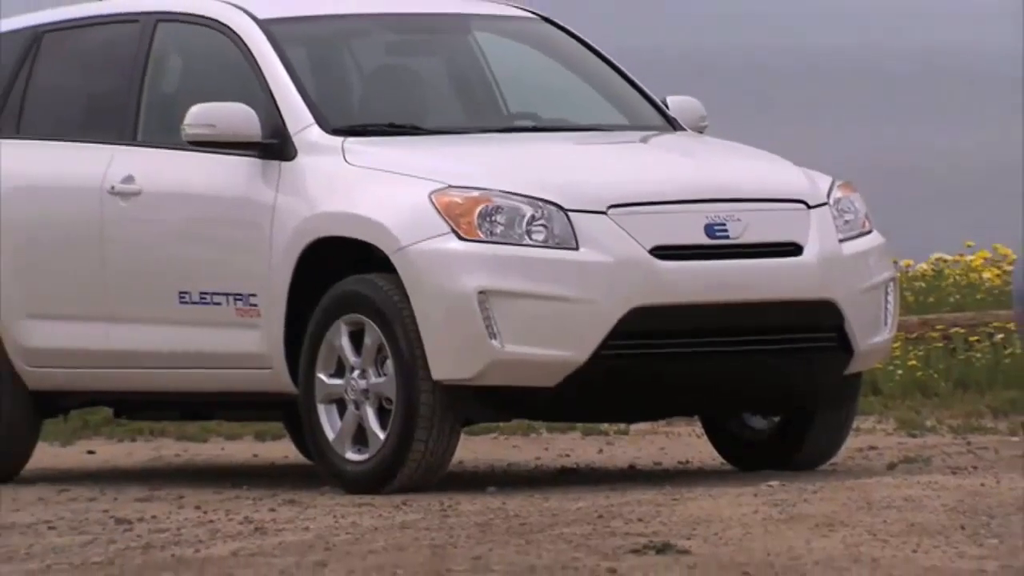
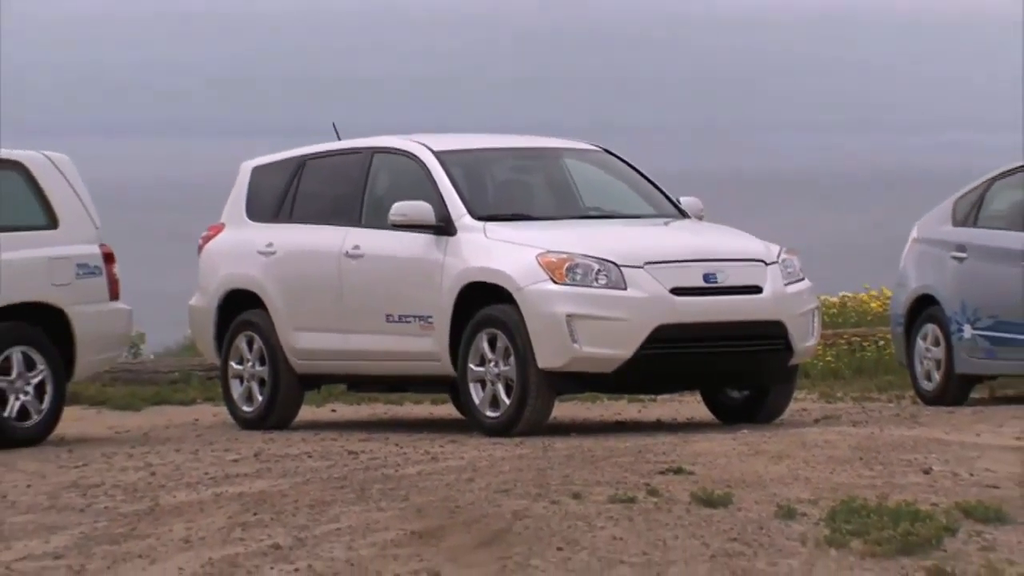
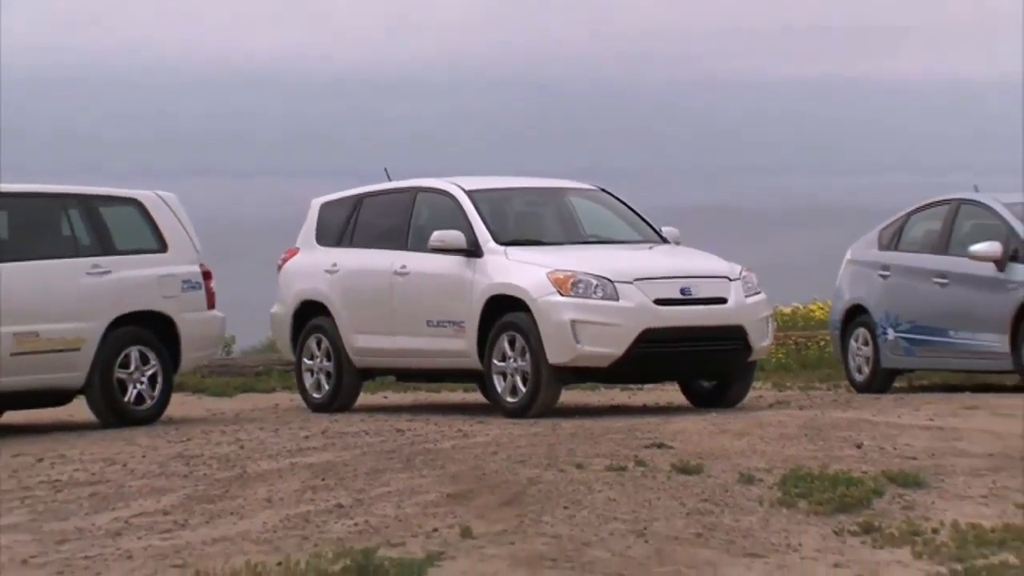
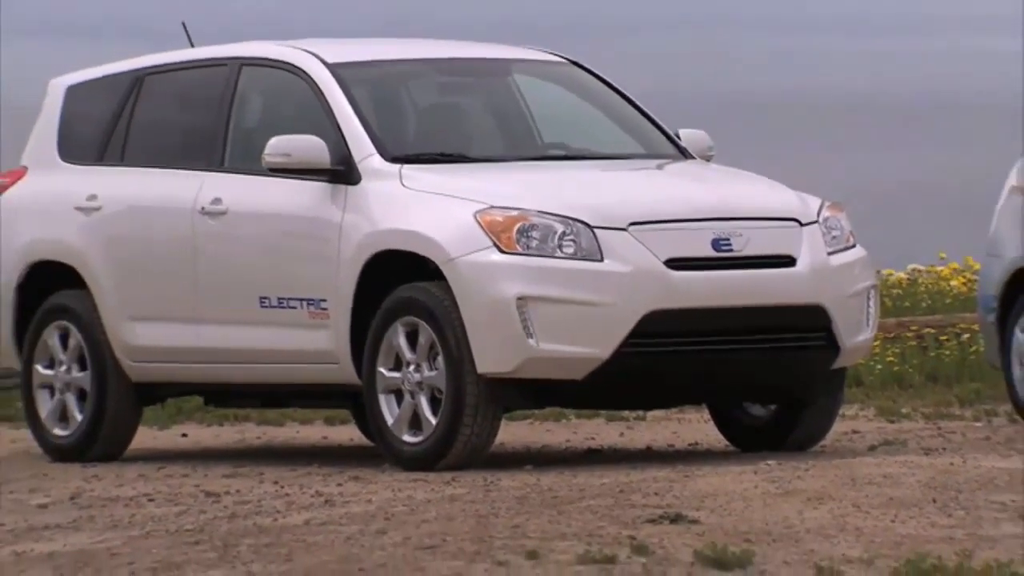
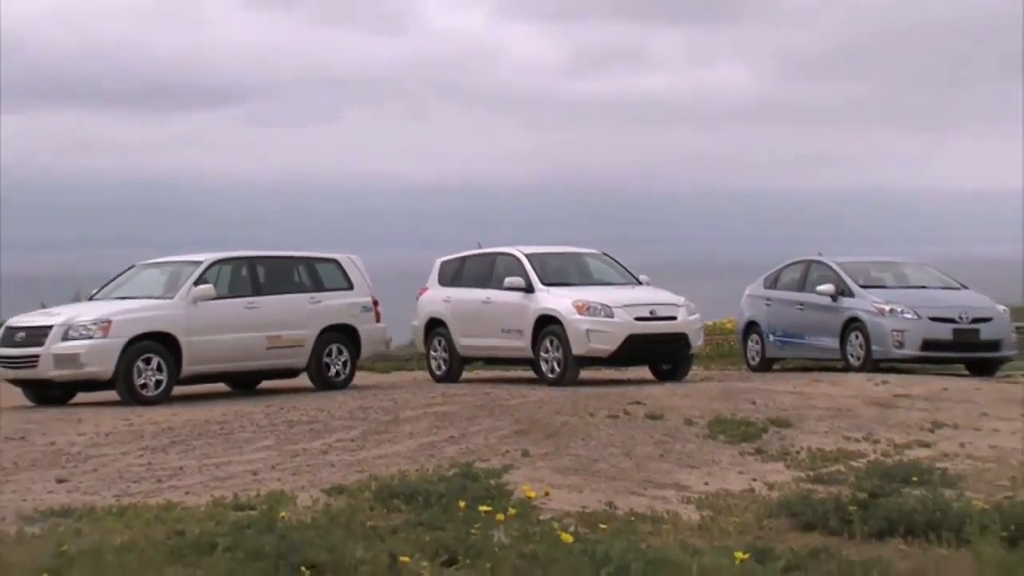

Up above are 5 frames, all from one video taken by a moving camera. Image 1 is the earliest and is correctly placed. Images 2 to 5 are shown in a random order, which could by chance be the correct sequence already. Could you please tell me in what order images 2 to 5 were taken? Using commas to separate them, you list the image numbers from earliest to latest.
4, 2, 3, 5
